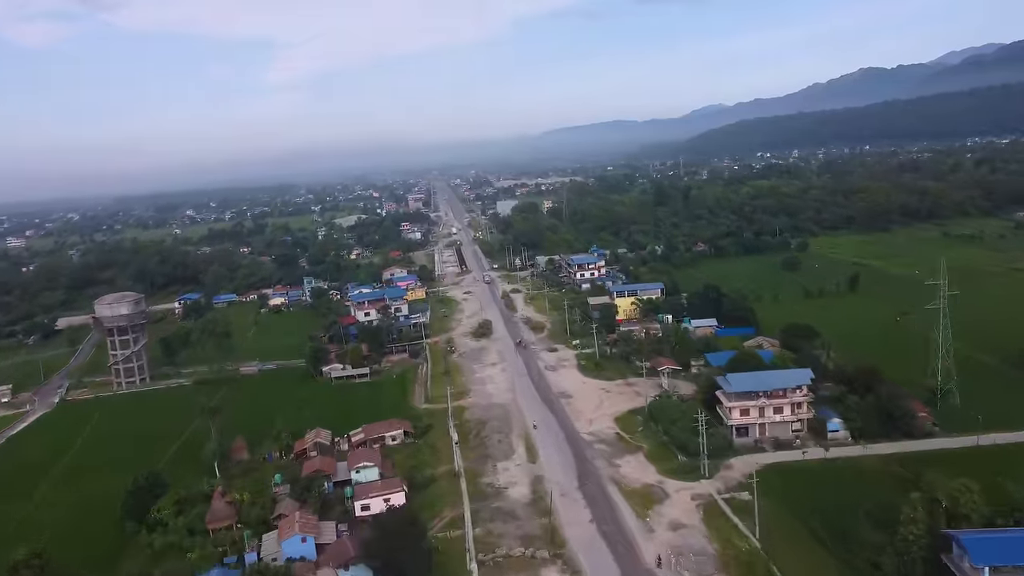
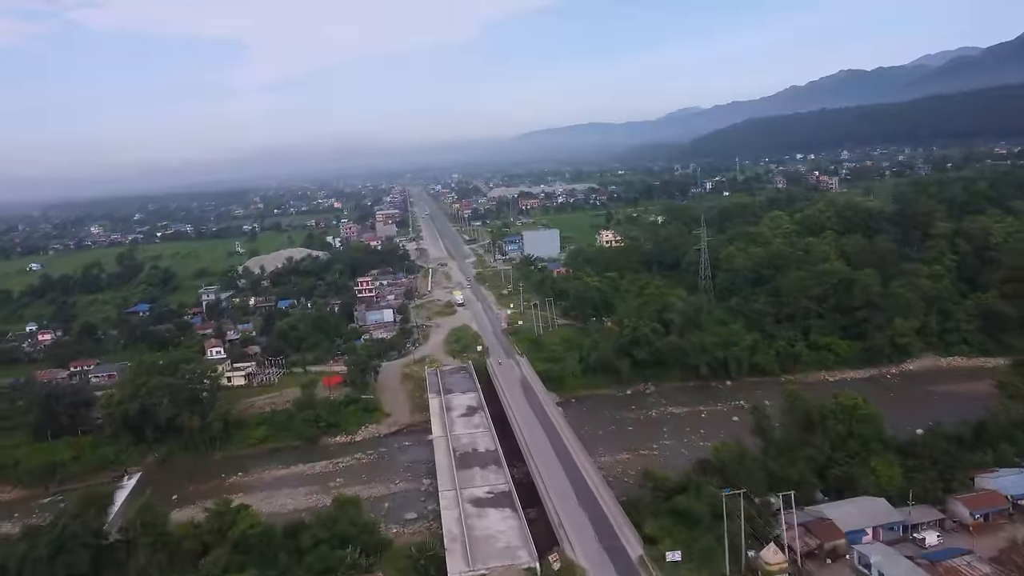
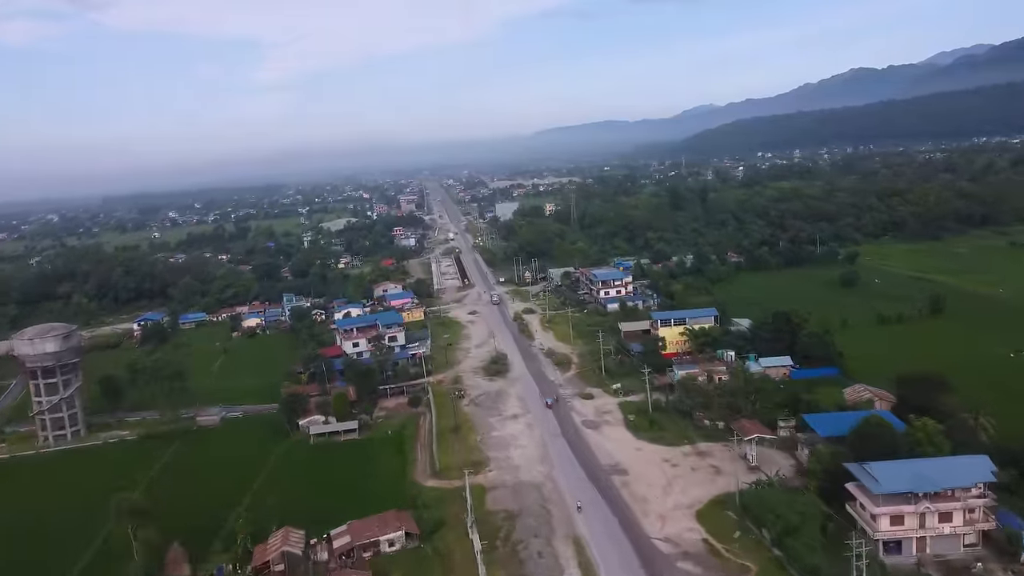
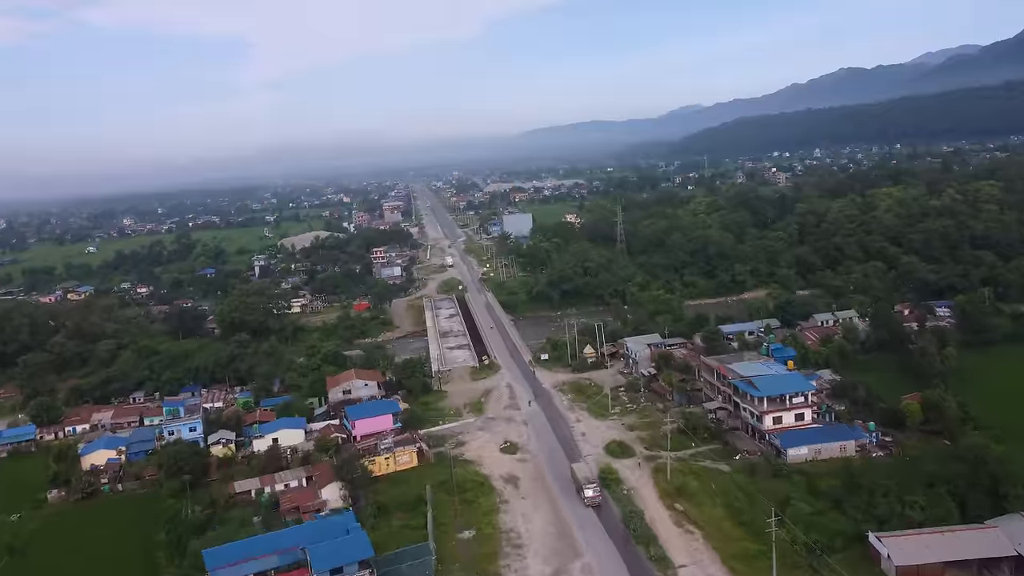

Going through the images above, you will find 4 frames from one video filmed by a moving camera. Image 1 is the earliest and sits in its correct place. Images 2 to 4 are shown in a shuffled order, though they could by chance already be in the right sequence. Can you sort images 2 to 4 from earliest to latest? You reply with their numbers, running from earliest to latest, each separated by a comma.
3, 4, 2
